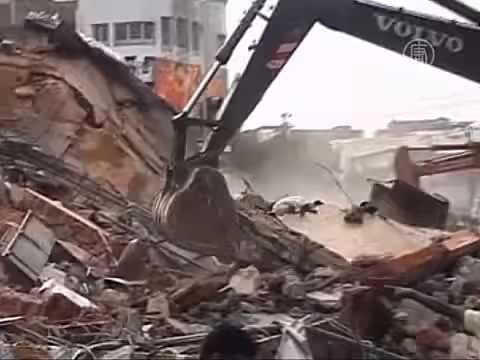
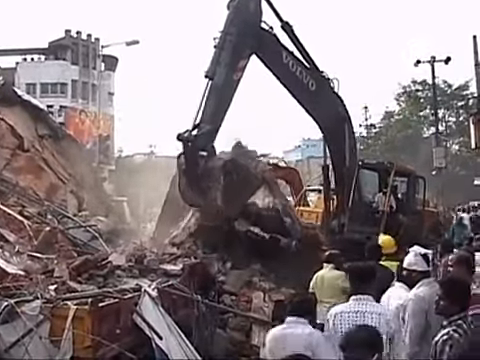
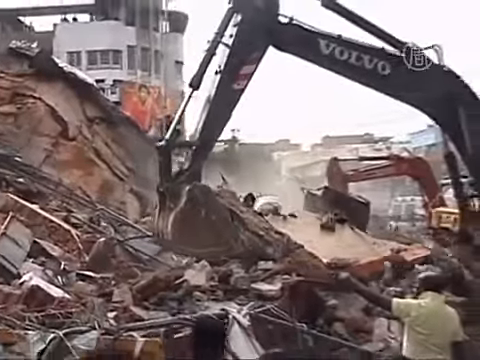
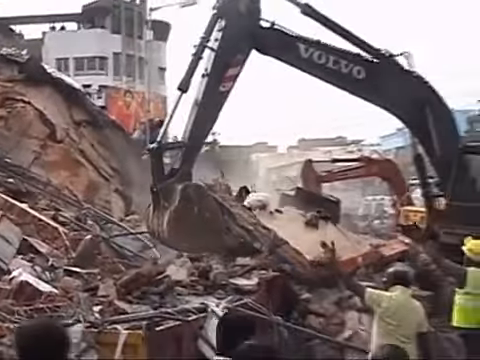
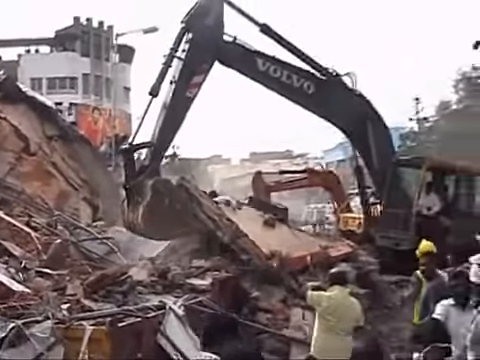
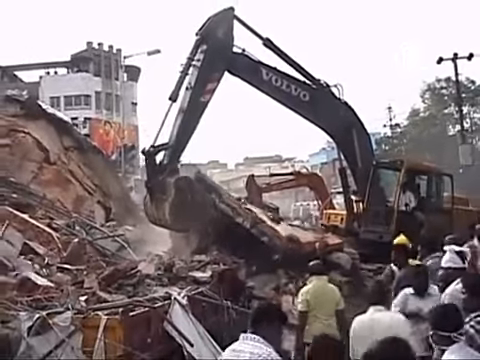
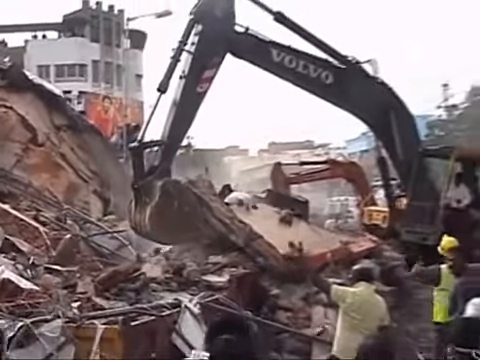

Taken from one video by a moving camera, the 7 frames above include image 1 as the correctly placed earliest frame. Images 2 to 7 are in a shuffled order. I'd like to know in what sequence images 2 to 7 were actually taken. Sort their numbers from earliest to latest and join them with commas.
3, 4, 7, 5, 6, 2
